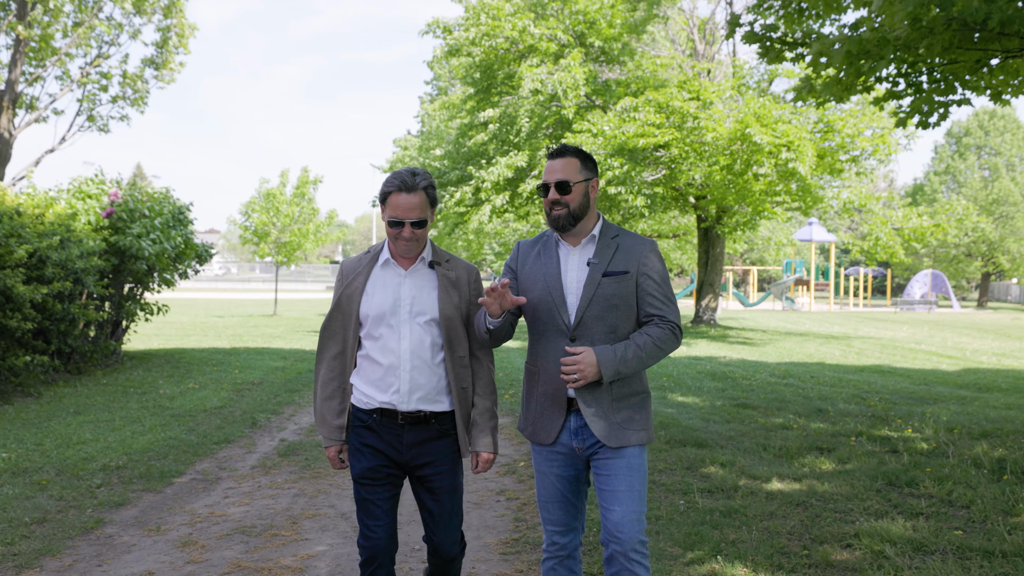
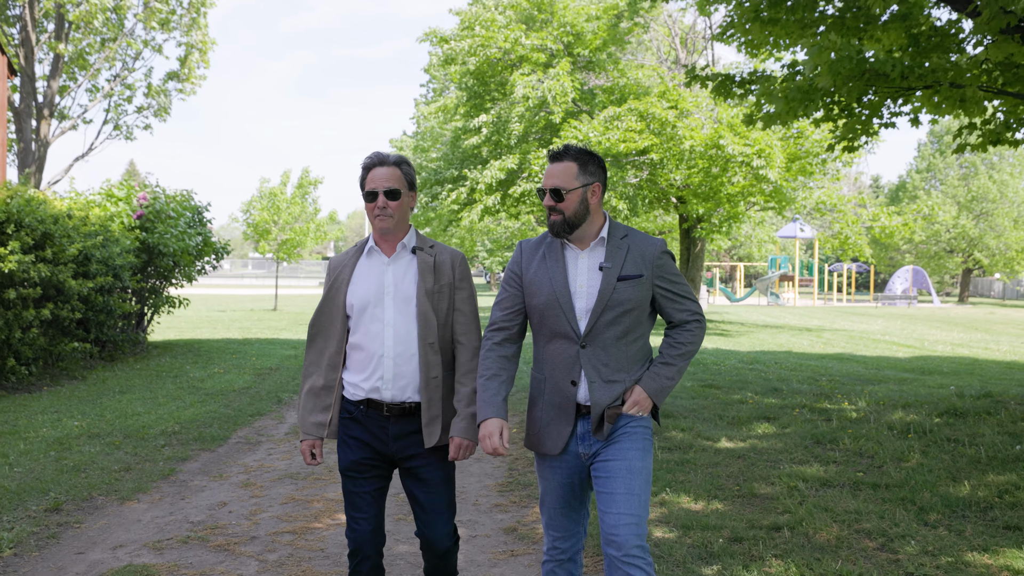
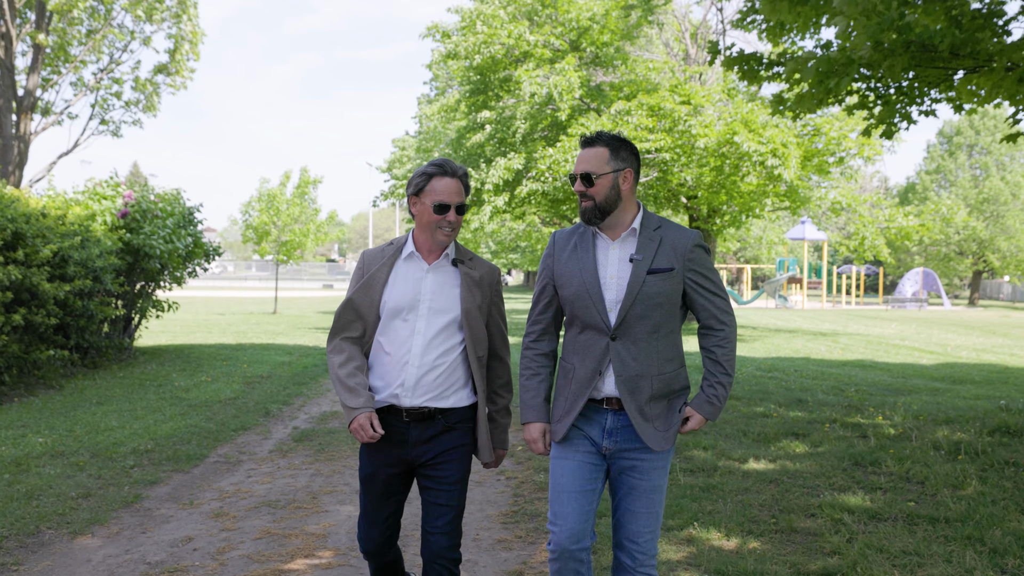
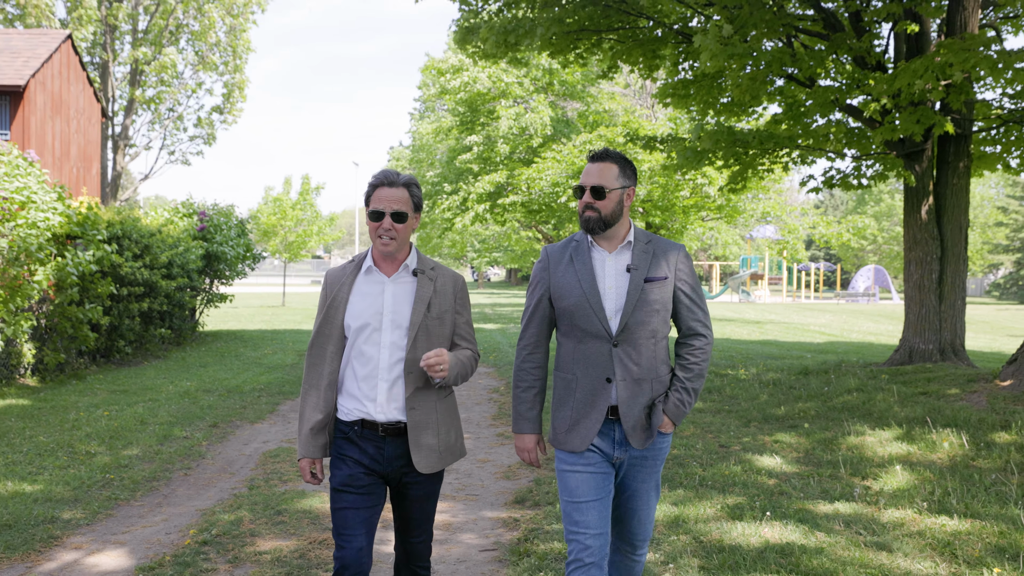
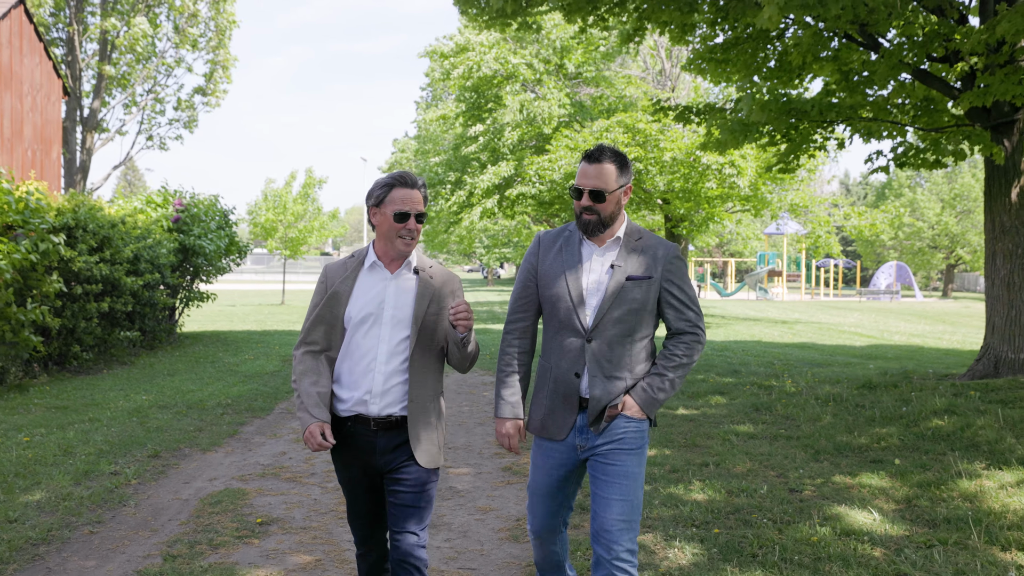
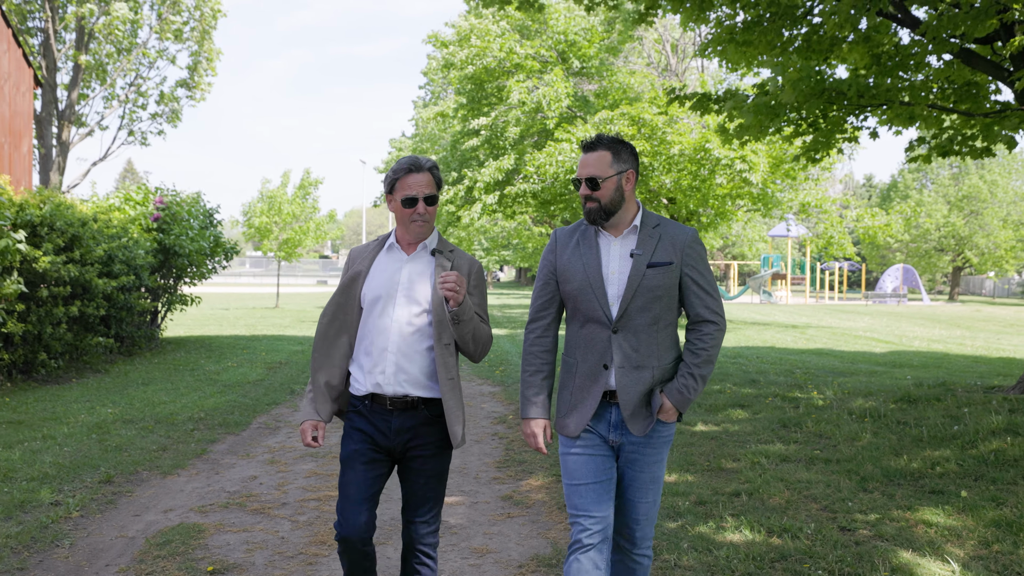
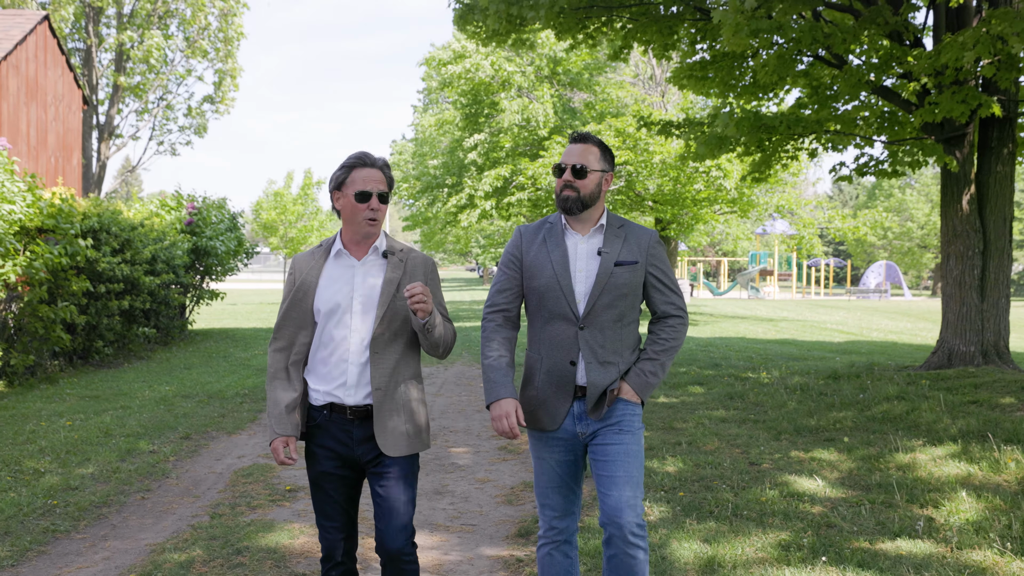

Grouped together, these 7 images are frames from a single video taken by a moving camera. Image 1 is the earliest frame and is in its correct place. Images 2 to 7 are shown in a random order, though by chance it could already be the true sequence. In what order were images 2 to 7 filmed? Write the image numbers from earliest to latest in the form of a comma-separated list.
3, 2, 6, 5, 7, 4
